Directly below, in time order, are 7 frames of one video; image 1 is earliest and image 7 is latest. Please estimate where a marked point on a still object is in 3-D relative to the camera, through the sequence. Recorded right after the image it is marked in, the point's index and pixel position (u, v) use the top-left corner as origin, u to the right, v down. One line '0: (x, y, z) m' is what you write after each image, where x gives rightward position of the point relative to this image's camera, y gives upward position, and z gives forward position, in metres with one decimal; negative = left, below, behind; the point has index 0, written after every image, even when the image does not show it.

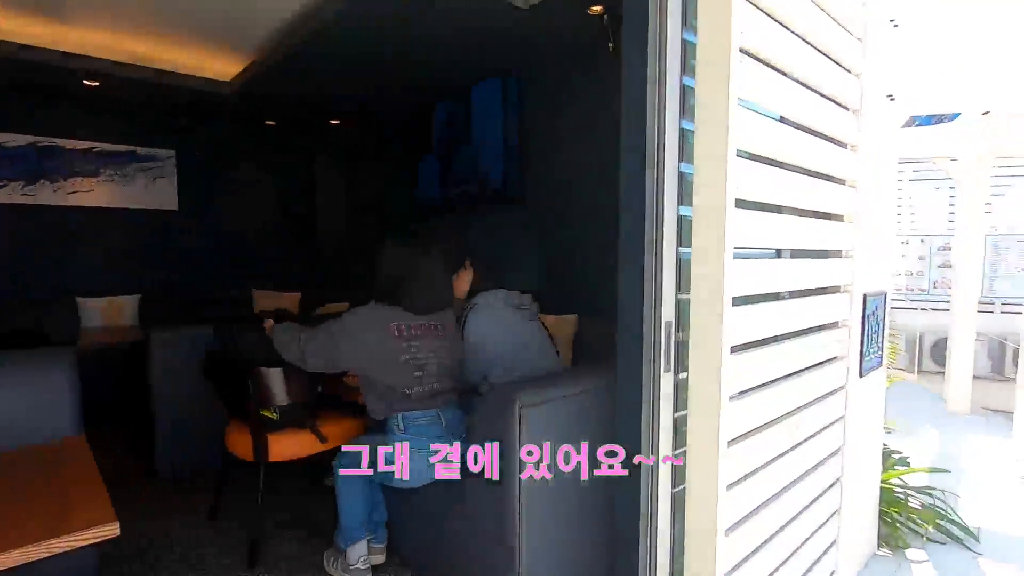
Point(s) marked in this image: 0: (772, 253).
0: (+1.2, +0.2, +2.5) m
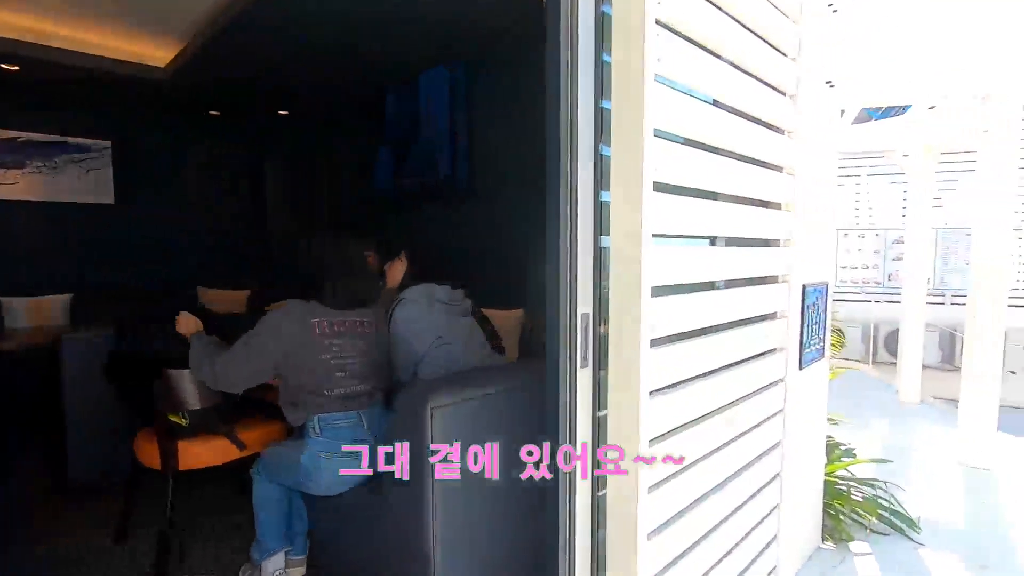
0: (+0.8, +0.2, +2.4) m
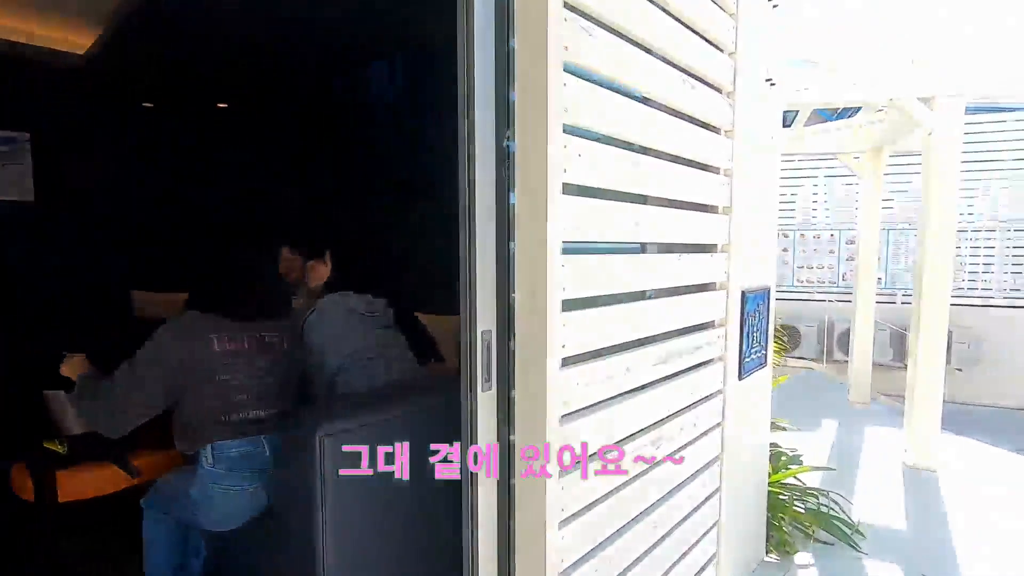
0: (+0.5, +0.2, +2.2) m
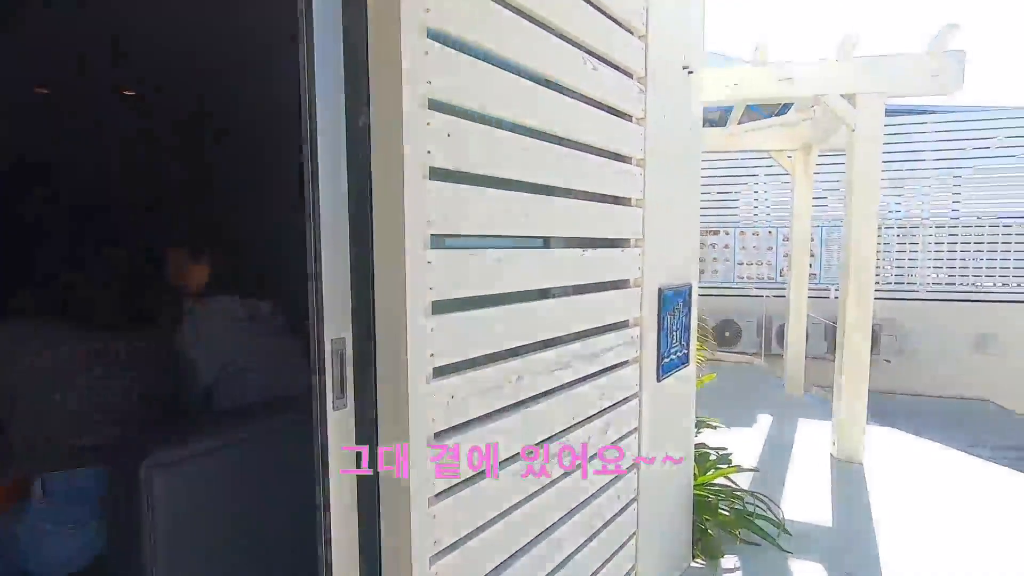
0: (0.0, +0.2, +2.0) m
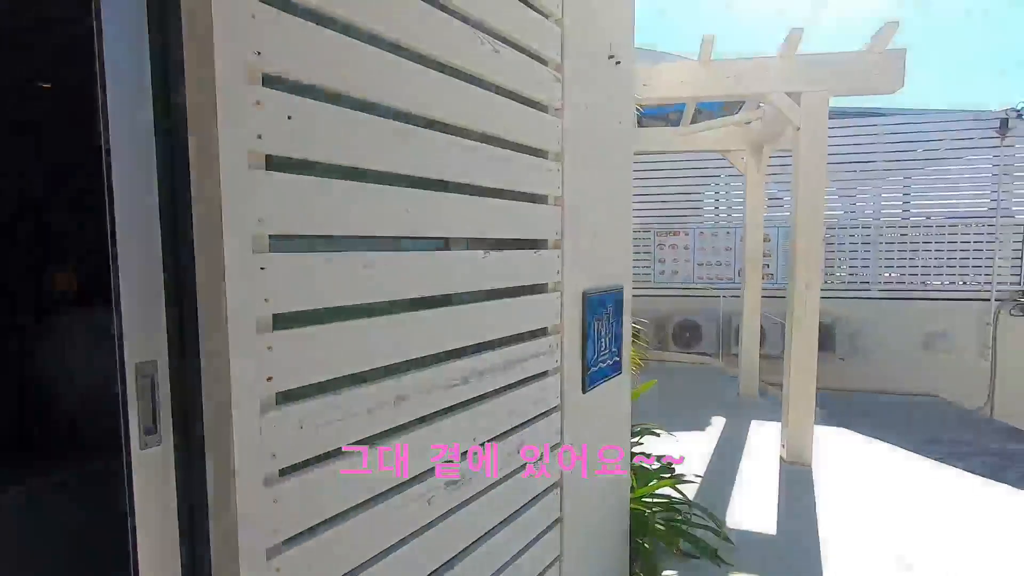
0: (-0.4, +0.1, +1.8) m
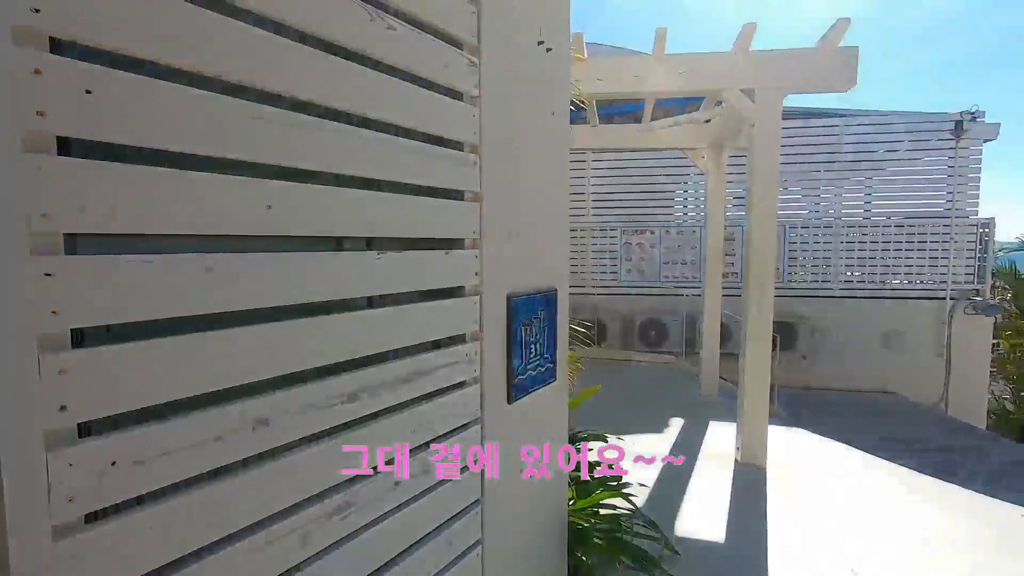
0: (-0.7, +0.1, +1.5) m
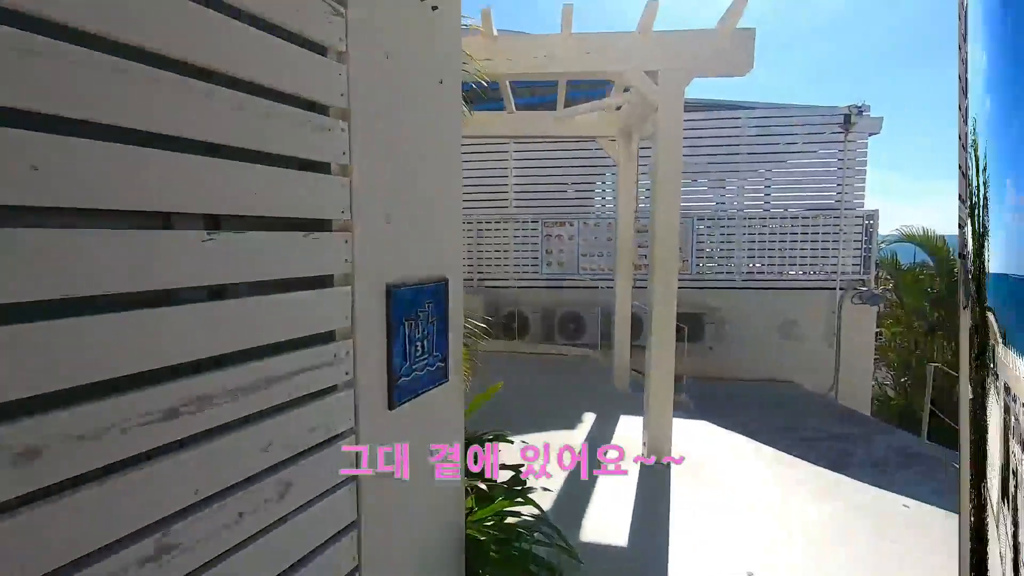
0: (-1.1, +0.1, +1.1) m
